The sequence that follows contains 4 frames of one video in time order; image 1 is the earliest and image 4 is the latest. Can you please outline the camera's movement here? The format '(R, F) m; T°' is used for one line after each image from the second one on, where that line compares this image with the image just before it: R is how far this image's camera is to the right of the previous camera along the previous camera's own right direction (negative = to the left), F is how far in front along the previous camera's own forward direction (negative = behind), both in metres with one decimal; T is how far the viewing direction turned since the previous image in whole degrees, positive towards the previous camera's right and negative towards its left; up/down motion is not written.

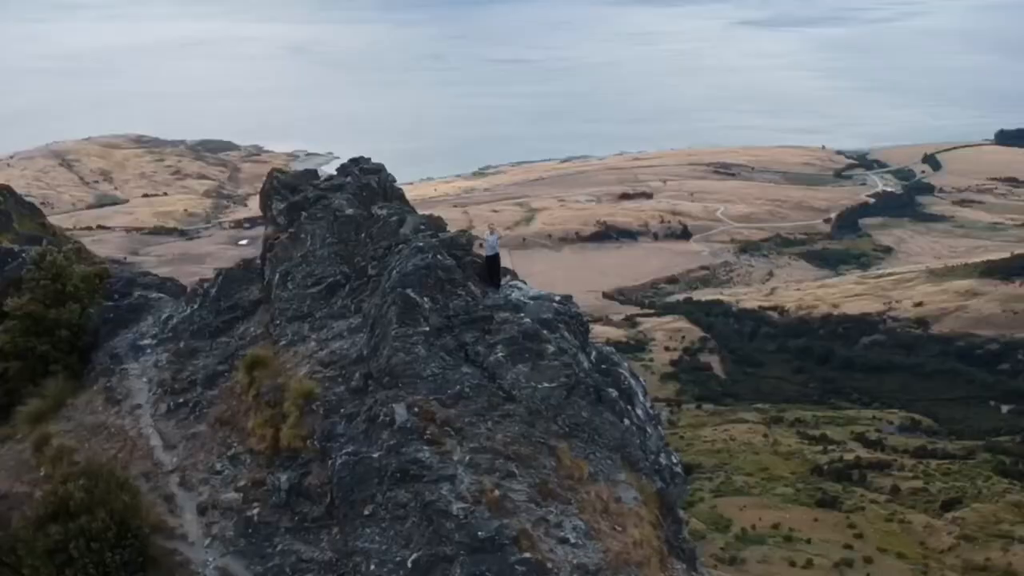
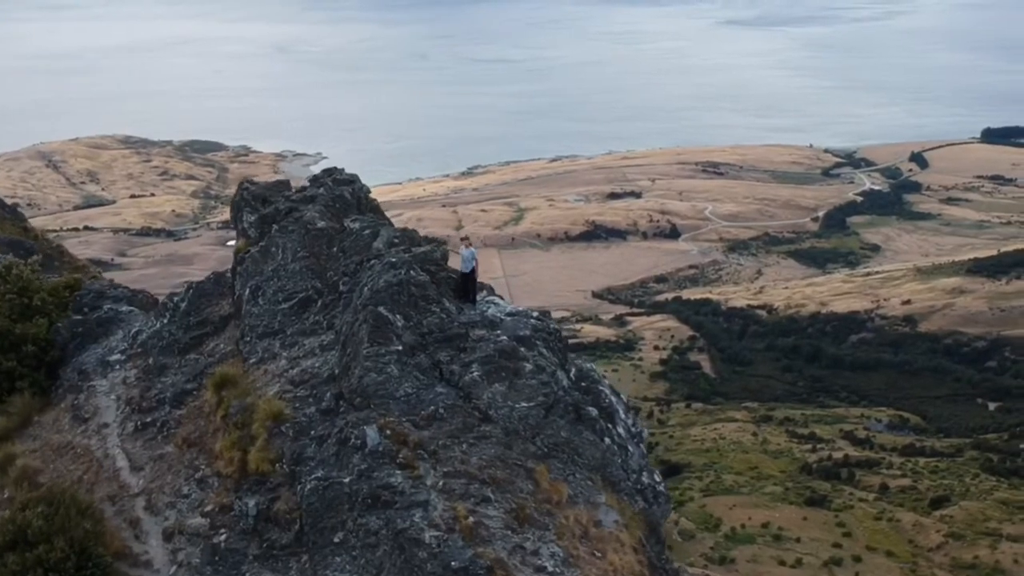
(+0.1, +0.3) m; +1°
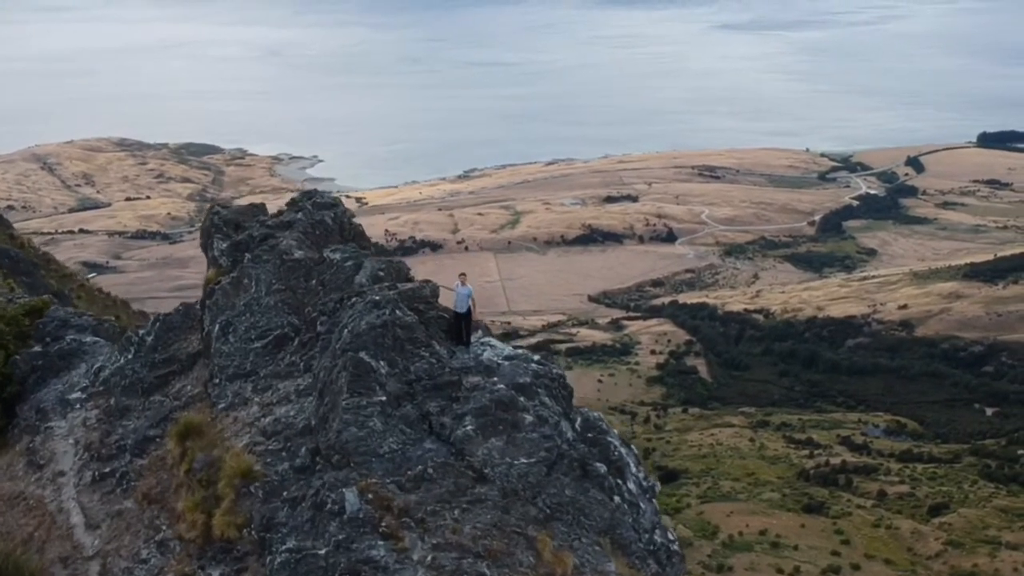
(0.0, +1.2) m; 0°
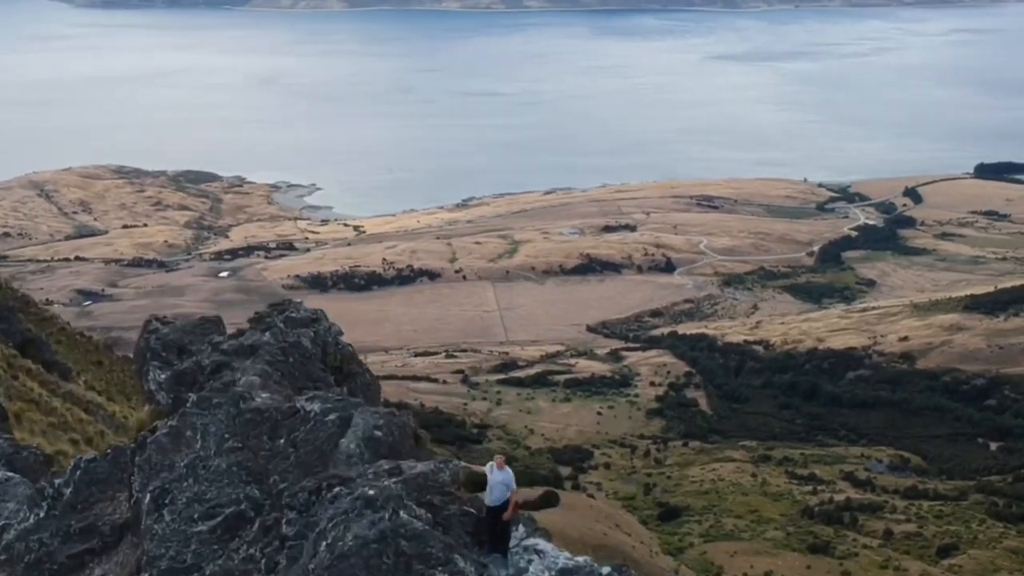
(-0.4, +3.1) m; 0°
